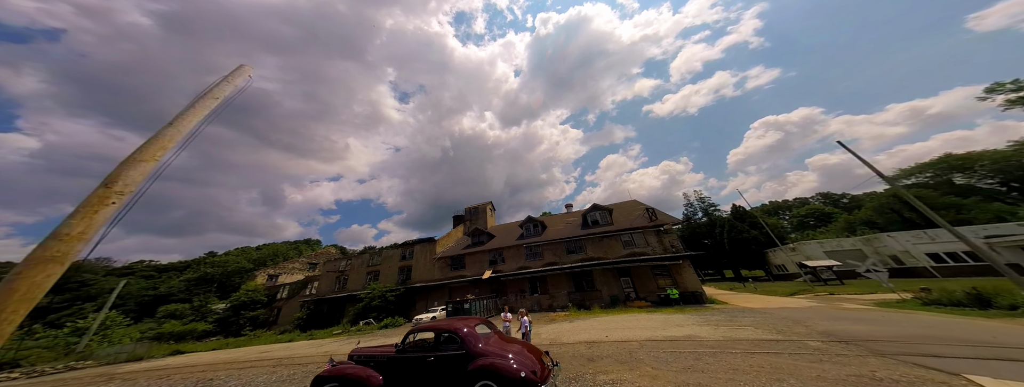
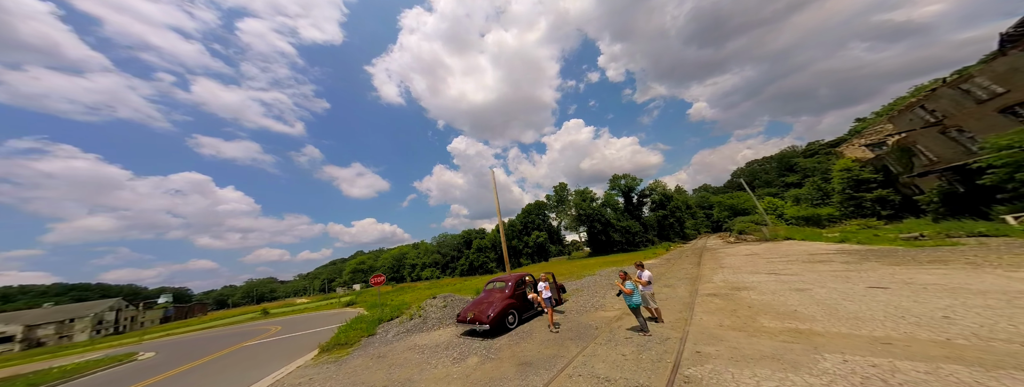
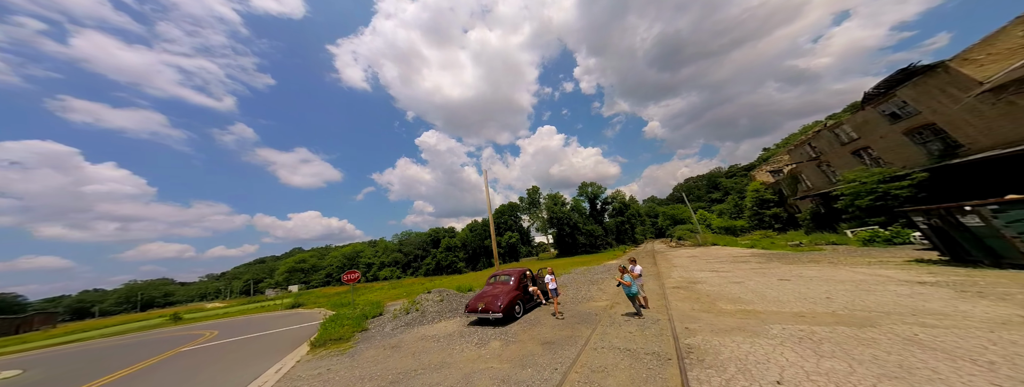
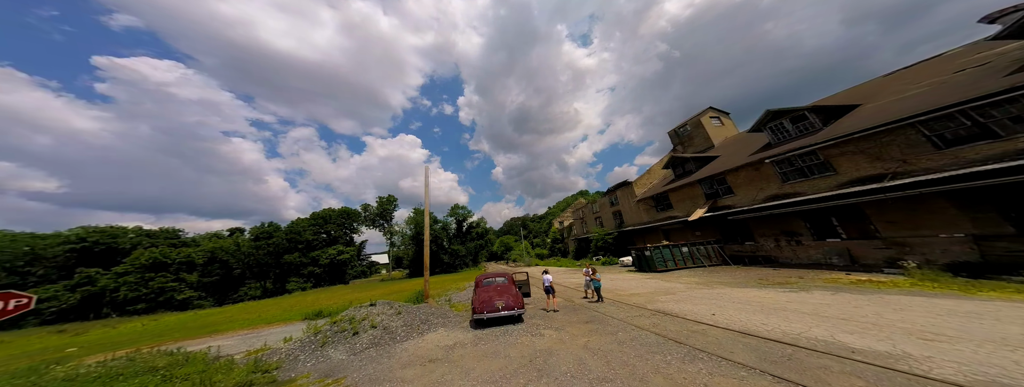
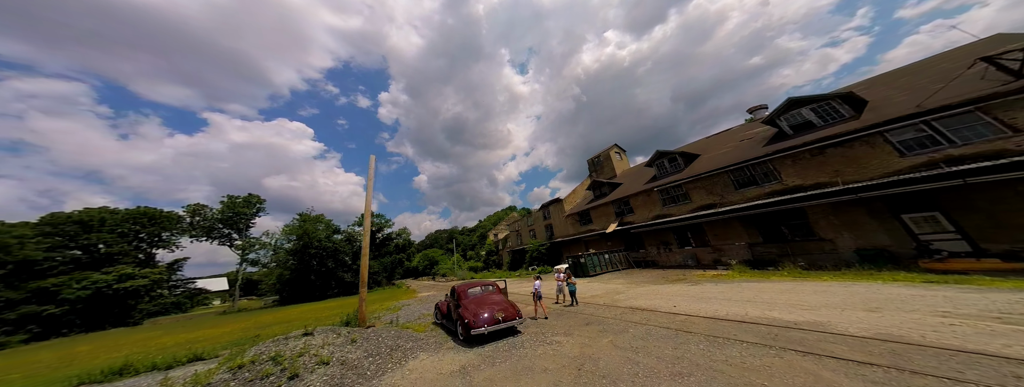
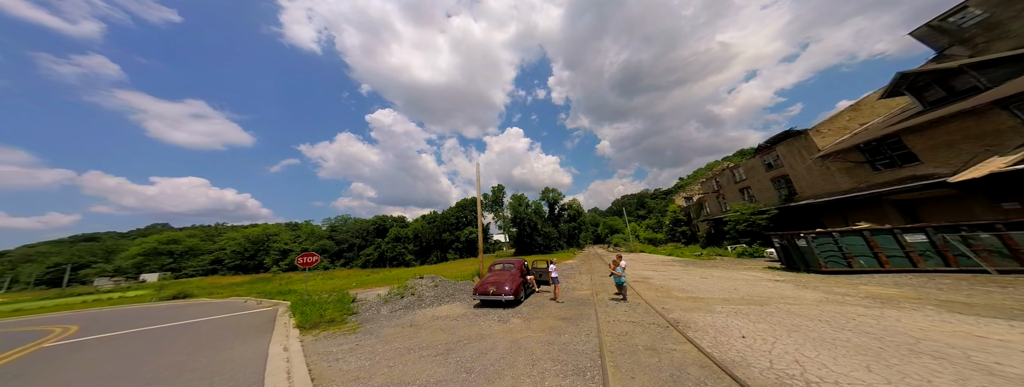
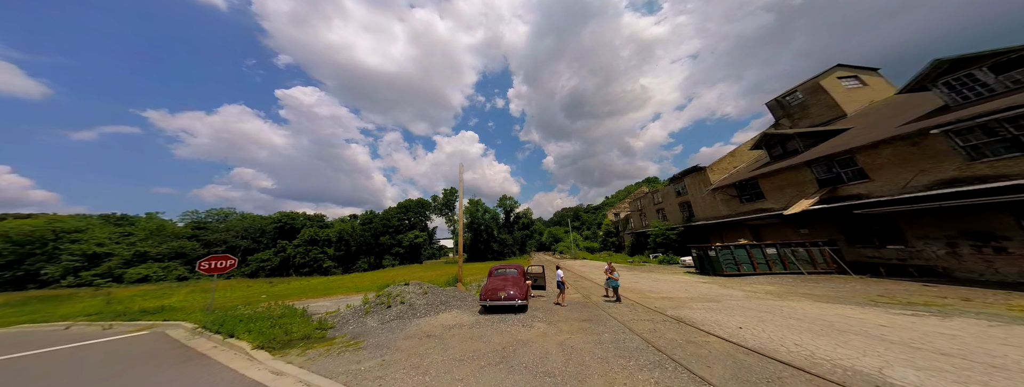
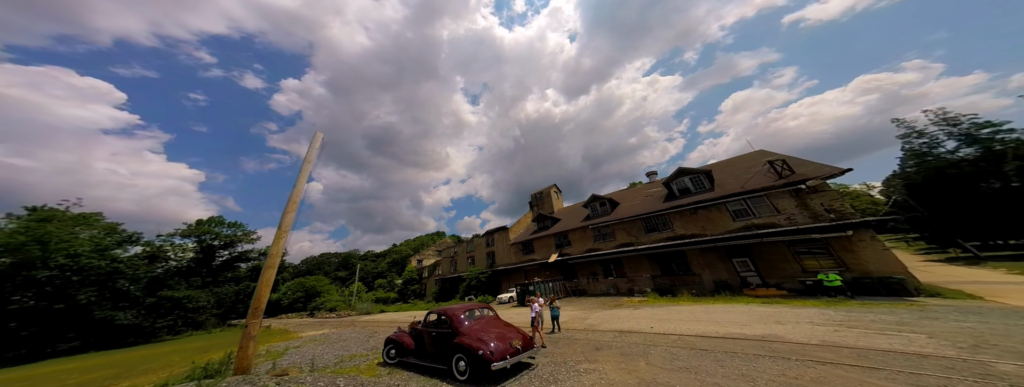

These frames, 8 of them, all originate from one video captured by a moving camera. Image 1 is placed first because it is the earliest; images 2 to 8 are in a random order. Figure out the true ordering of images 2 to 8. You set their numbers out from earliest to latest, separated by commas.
8, 5, 4, 7, 6, 3, 2
